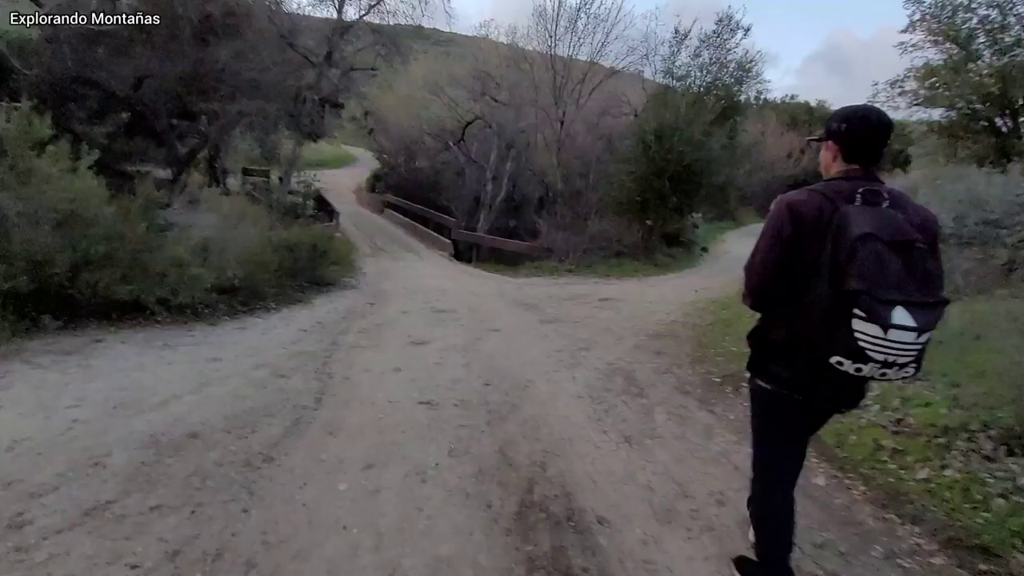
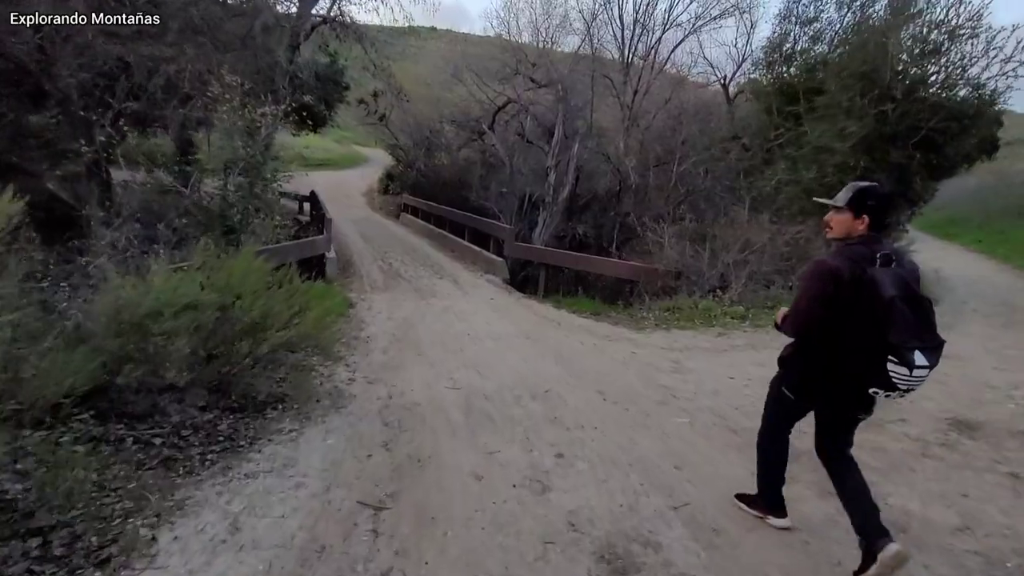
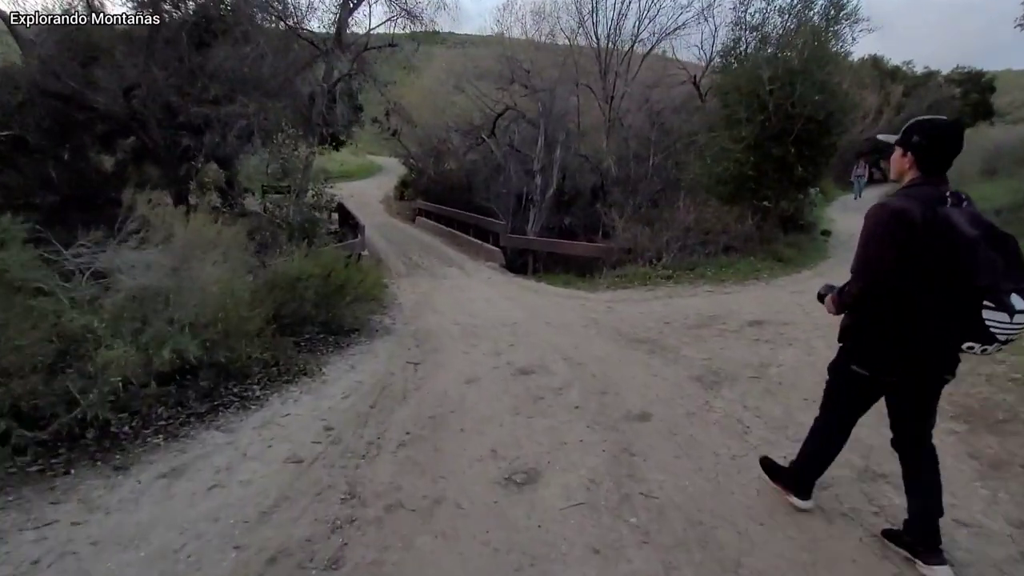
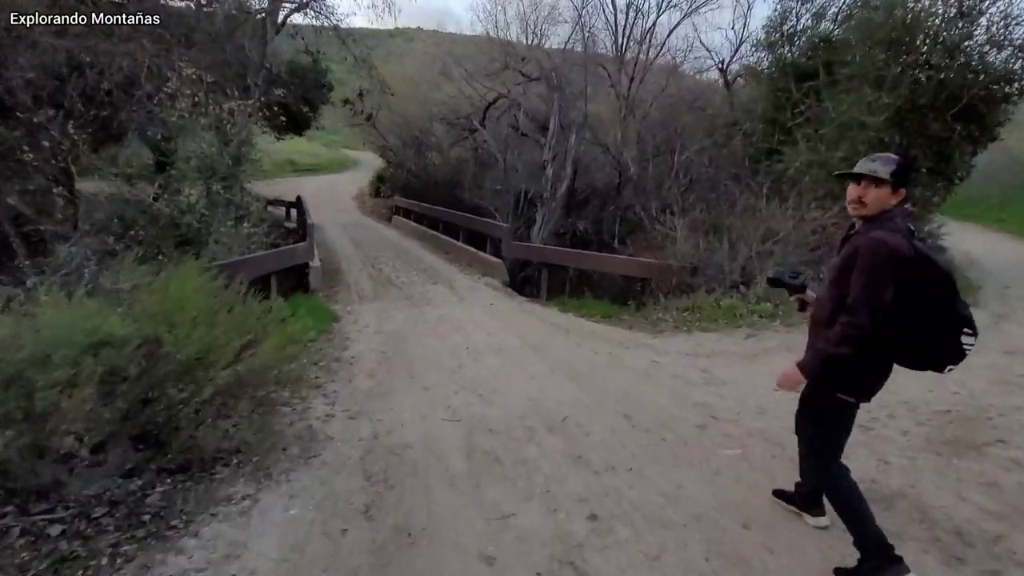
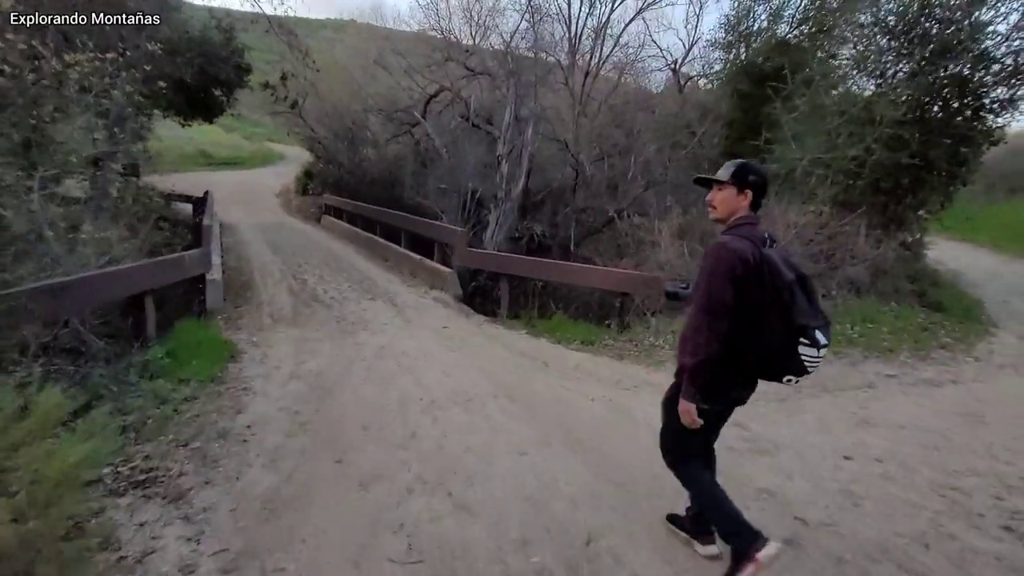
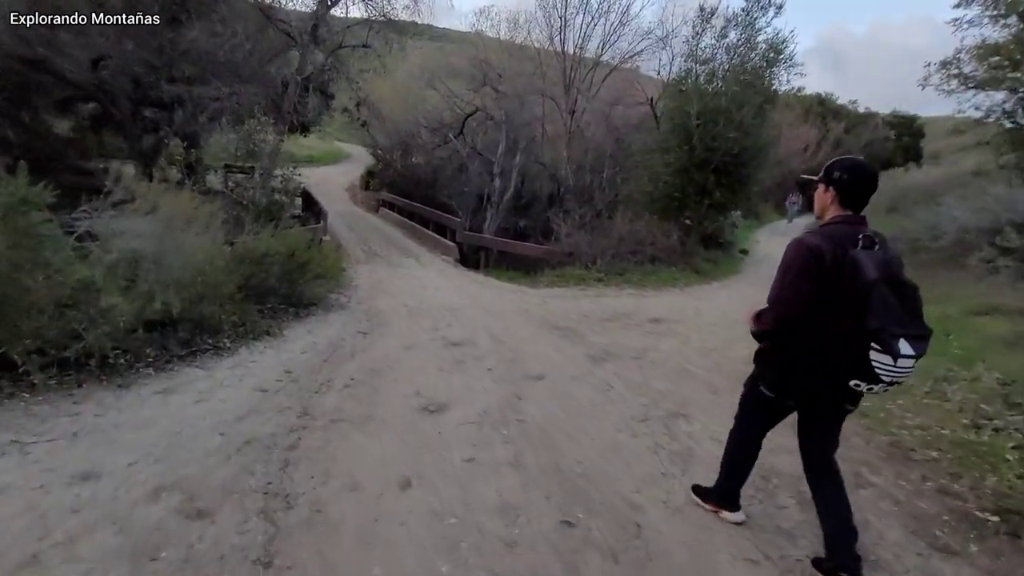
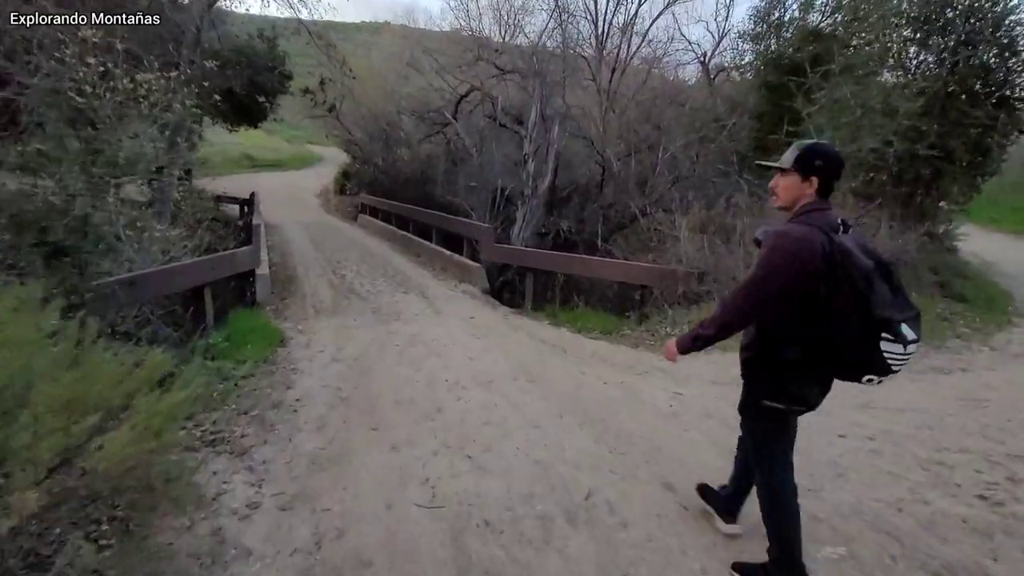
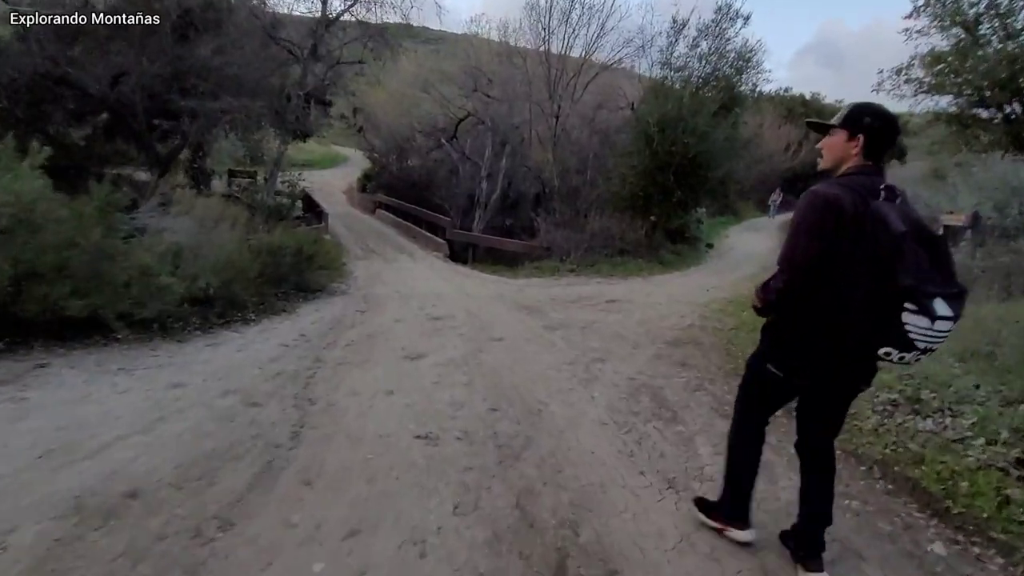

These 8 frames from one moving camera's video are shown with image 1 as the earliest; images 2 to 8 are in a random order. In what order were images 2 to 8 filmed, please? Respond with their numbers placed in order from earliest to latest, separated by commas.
8, 6, 3, 2, 4, 7, 5
